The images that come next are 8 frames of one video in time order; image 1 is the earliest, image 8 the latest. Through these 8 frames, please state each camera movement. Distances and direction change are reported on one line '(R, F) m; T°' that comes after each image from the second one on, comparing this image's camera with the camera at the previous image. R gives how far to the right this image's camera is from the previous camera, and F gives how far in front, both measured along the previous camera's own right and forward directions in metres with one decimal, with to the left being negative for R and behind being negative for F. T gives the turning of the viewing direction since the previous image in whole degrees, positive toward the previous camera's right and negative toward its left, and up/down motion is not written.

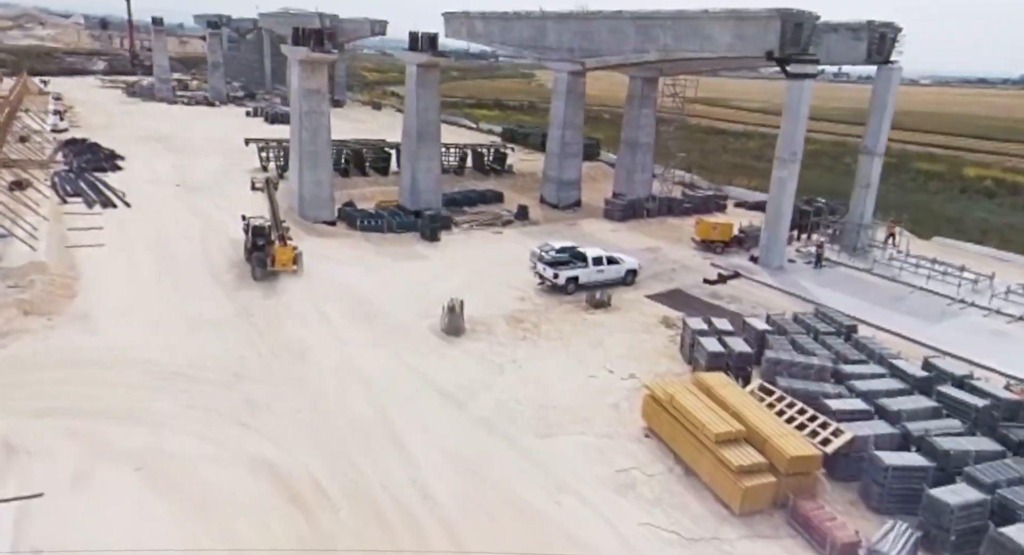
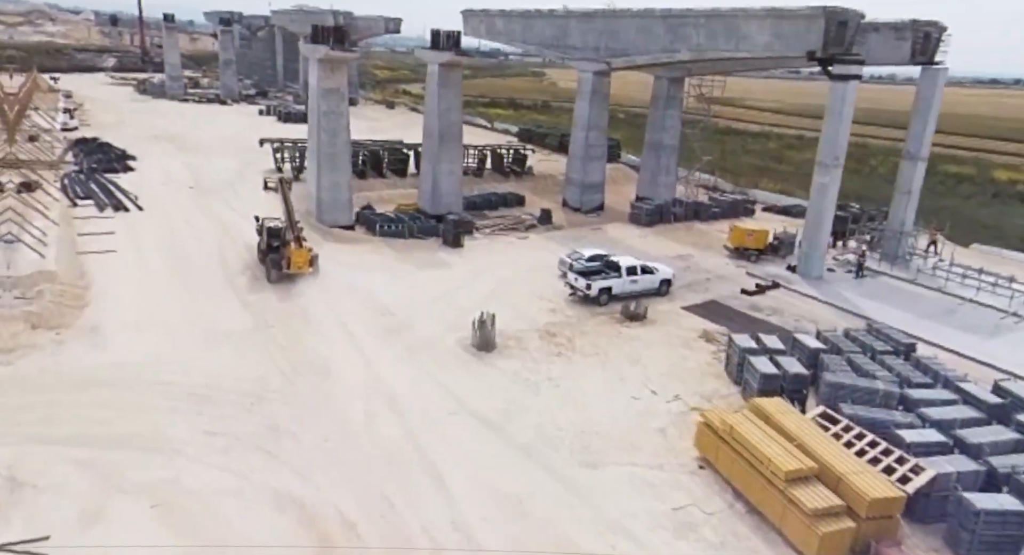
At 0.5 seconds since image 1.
(-0.7, +1.0) m; -1°
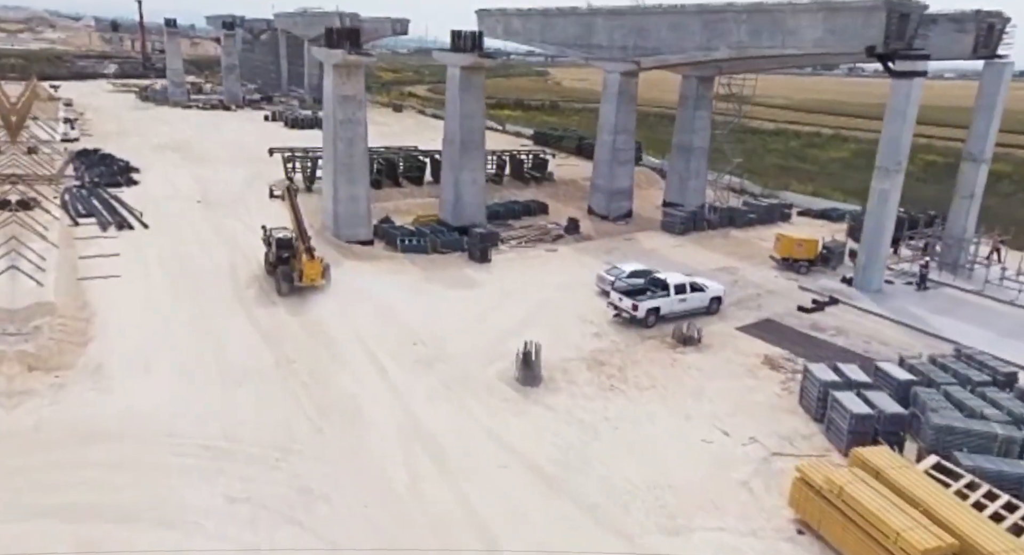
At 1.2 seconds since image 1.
(-1.0, +1.7) m; 0°
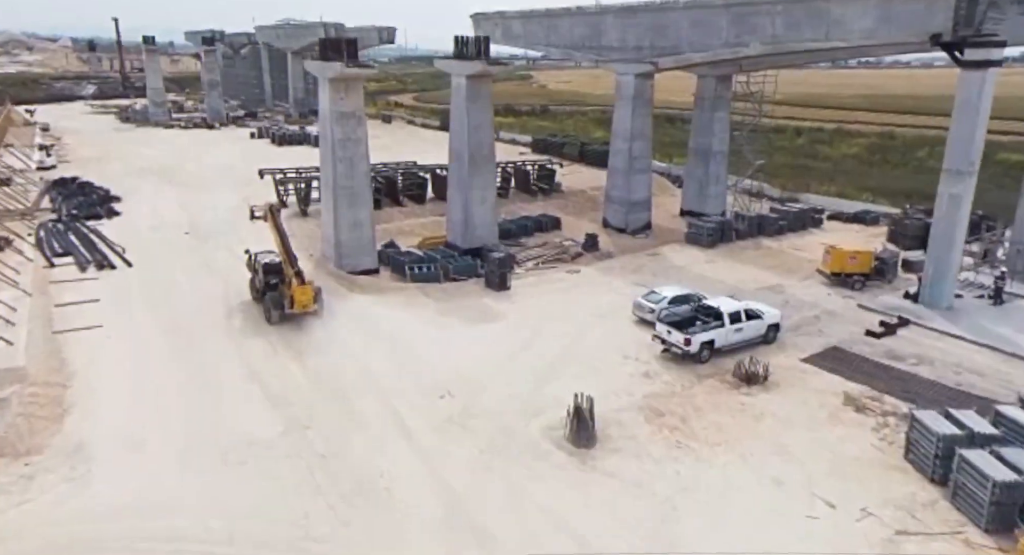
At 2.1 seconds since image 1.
(-1.0, +2.3) m; +1°
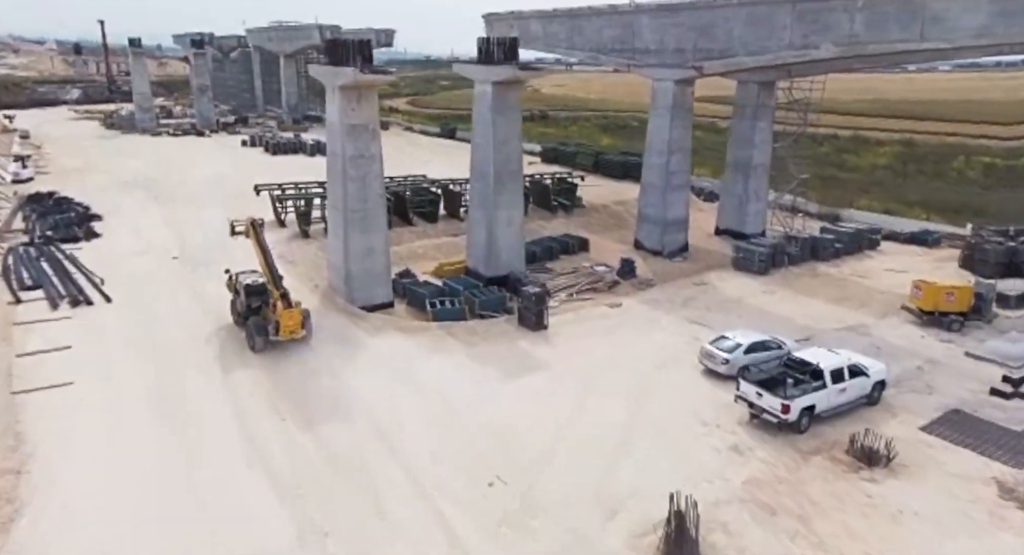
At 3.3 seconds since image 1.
(-1.3, +3.1) m; +1°
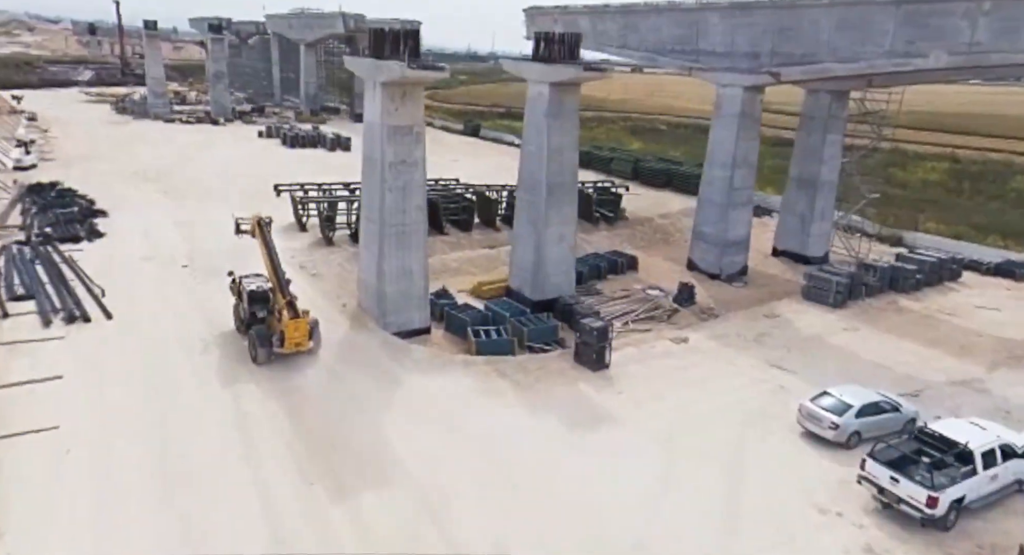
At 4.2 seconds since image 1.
(-1.4, +2.6) m; 0°
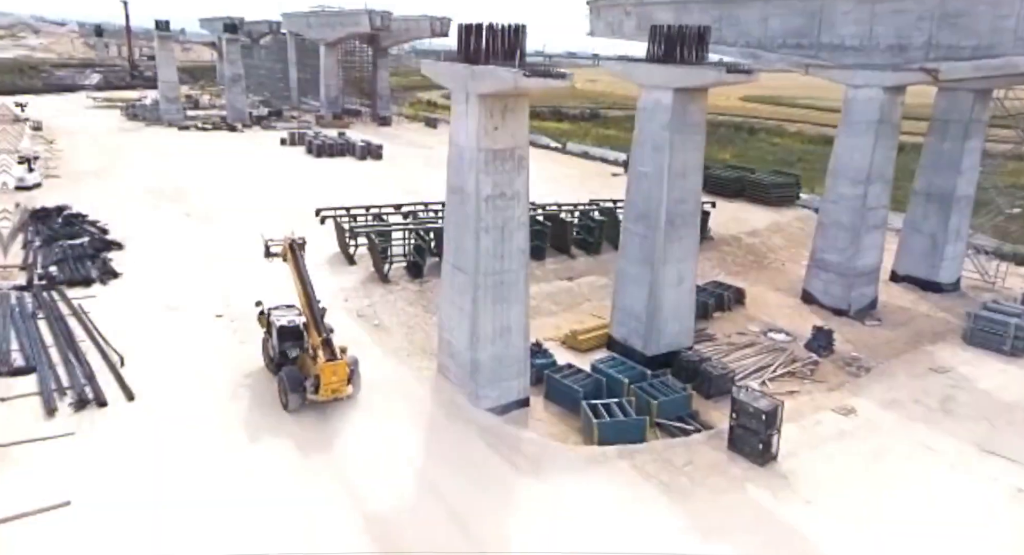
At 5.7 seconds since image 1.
(-2.5, +4.1) m; -1°
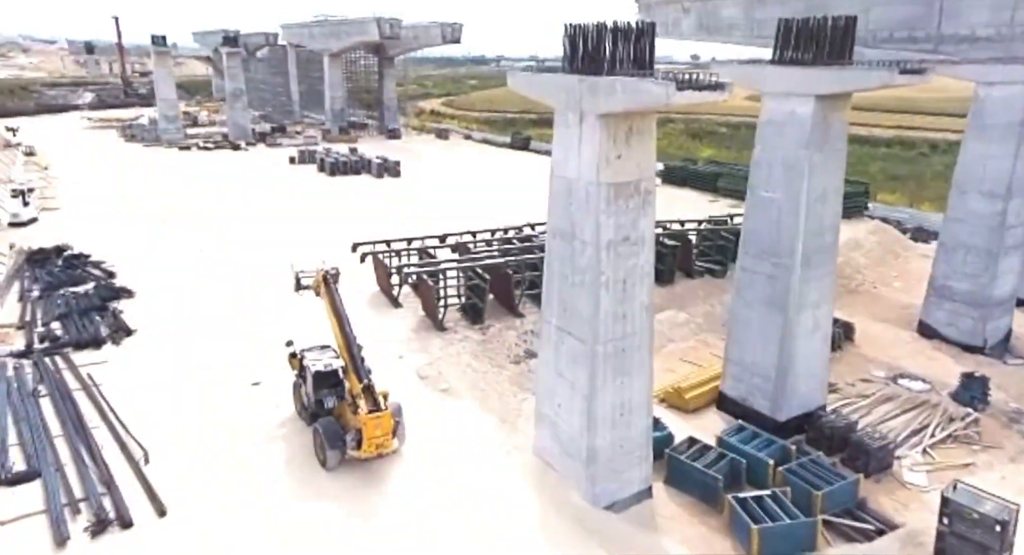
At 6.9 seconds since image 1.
(-2.1, +3.2) m; 0°
